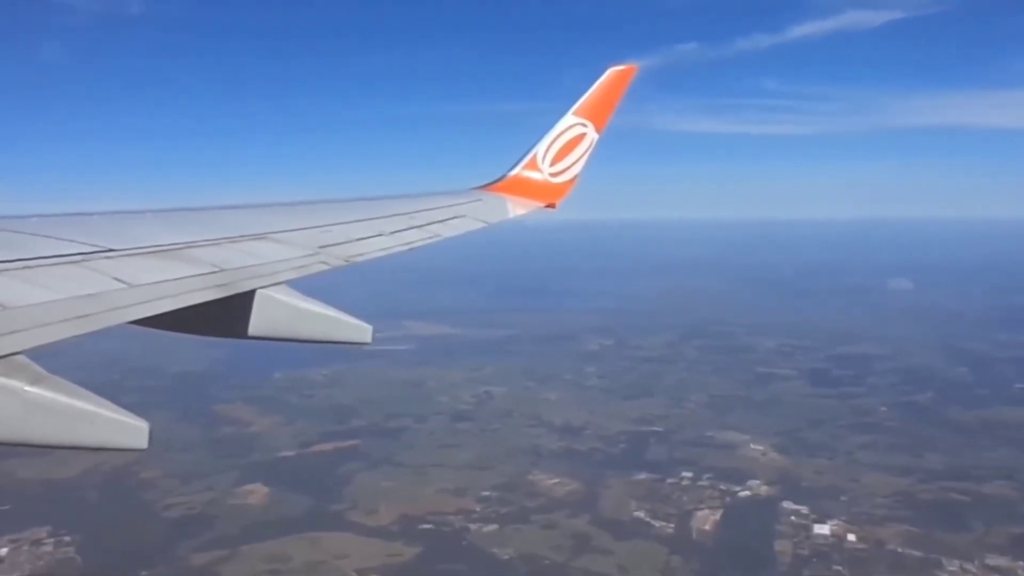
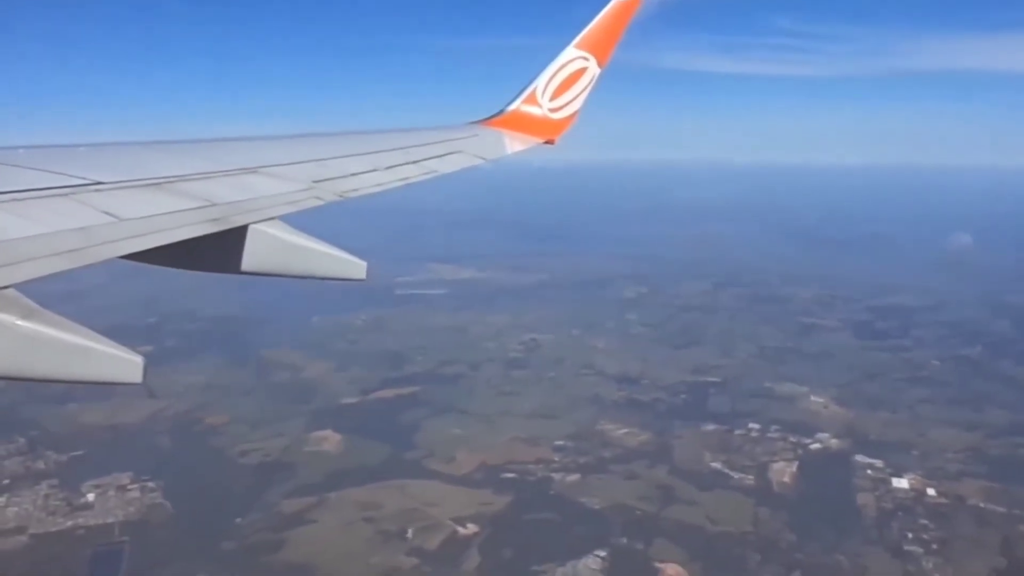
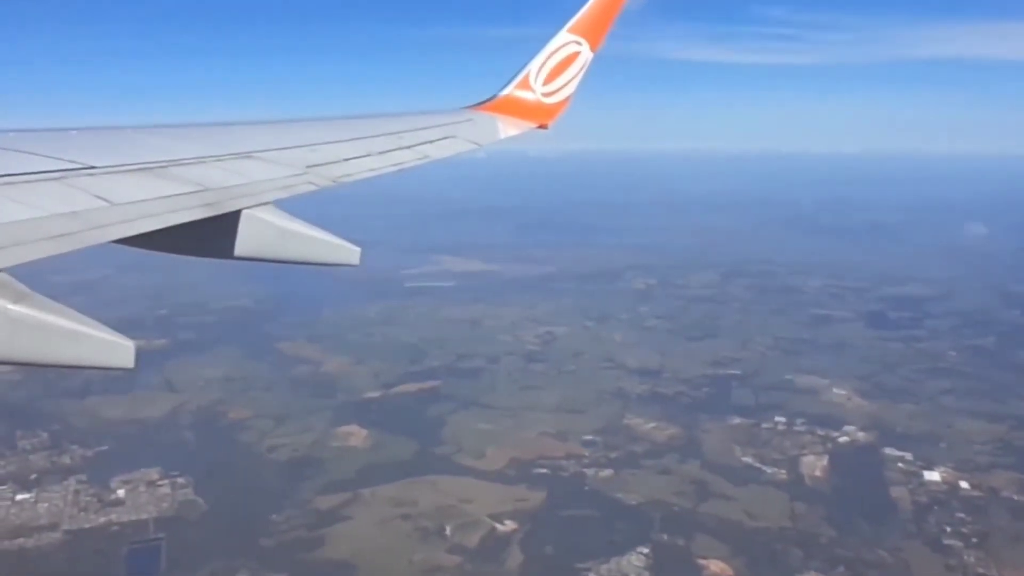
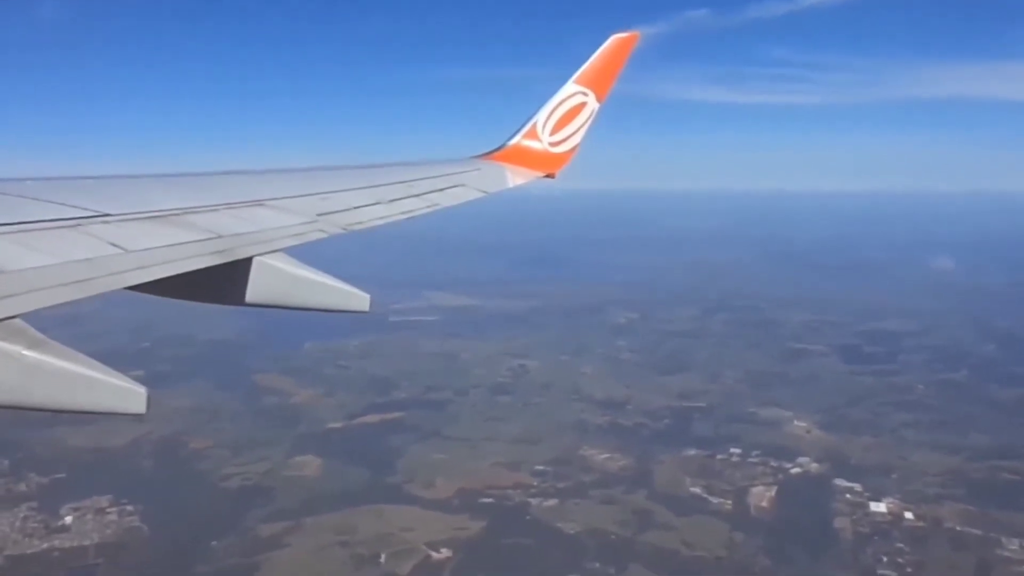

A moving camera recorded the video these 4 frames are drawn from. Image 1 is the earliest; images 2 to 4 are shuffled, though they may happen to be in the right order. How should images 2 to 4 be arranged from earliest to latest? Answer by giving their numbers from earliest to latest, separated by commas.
4, 2, 3
